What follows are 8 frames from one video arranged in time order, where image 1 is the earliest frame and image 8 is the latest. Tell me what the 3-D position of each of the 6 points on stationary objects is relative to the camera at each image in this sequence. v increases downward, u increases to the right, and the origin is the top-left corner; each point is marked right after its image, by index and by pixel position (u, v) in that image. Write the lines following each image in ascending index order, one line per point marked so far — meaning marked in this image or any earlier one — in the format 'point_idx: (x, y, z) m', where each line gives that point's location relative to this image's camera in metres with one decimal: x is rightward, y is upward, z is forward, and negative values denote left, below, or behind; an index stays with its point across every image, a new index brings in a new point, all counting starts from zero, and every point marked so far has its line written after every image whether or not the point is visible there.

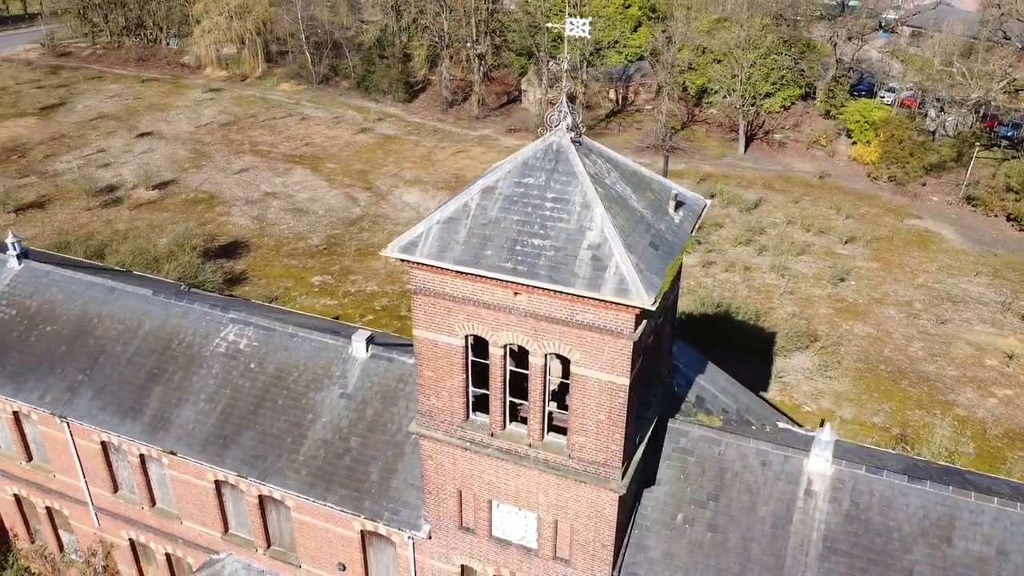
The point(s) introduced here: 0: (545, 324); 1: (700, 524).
0: (+0.4, -0.4, +9.6) m
1: (+2.6, -3.3, +11.4) m
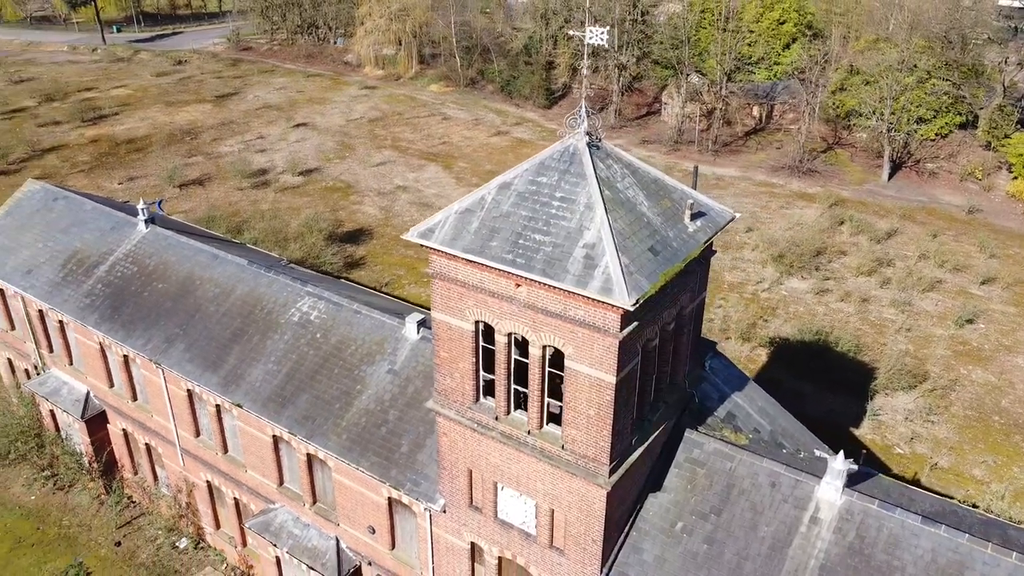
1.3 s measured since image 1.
0: (+0.4, -0.4, +10.1) m
1: (+2.6, -3.5, +11.5) m
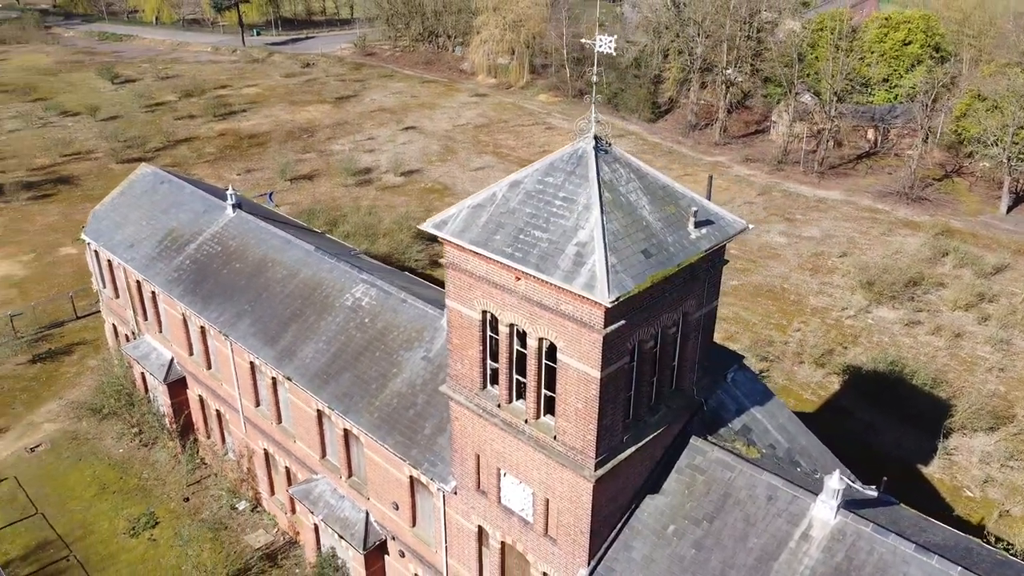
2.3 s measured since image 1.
0: (+0.3, -0.3, +10.6) m
1: (+2.5, -3.6, +11.6) m
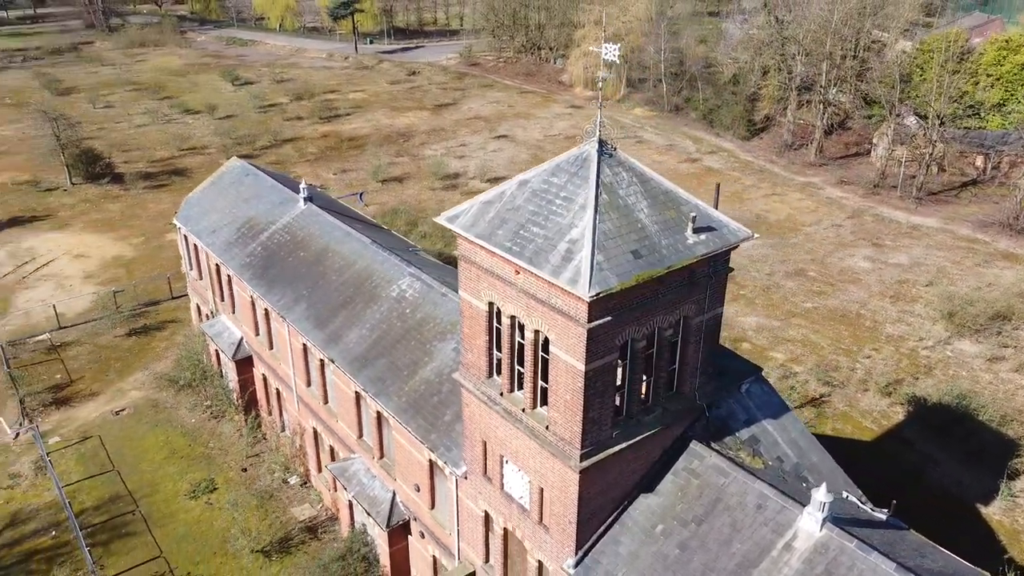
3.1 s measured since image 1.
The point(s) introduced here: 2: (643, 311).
0: (+0.3, -0.2, +11.1) m
1: (+2.3, -3.7, +11.8) m
2: (+1.8, -0.3, +10.9) m
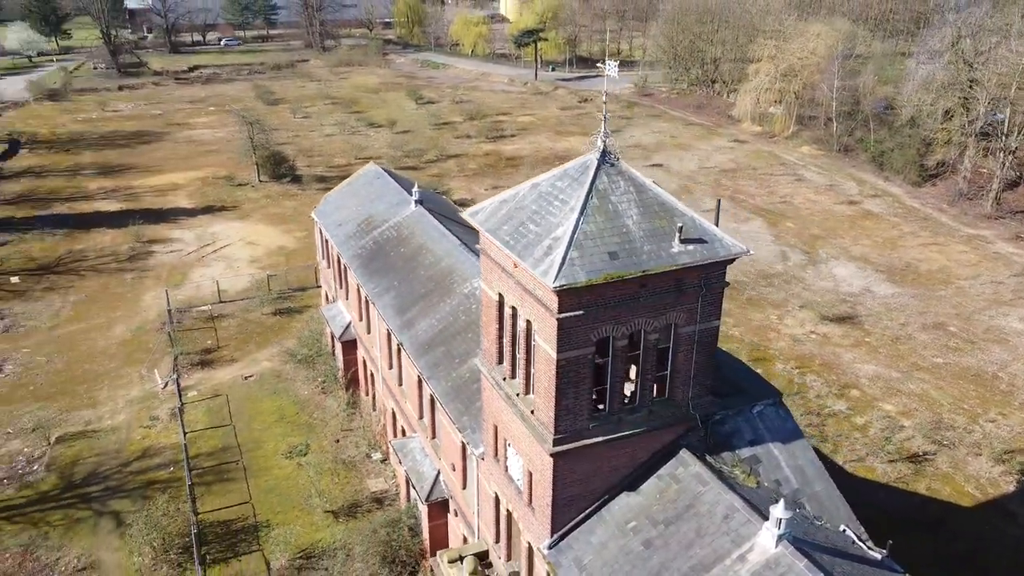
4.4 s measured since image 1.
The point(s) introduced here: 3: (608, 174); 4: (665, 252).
0: (+0.2, -0.1, +12.1) m
1: (+2.0, -3.8, +12.2) m
2: (+1.6, -0.3, +11.6) m
3: (+1.4, +1.7, +12.0) m
4: (+2.2, +0.5, +11.5) m
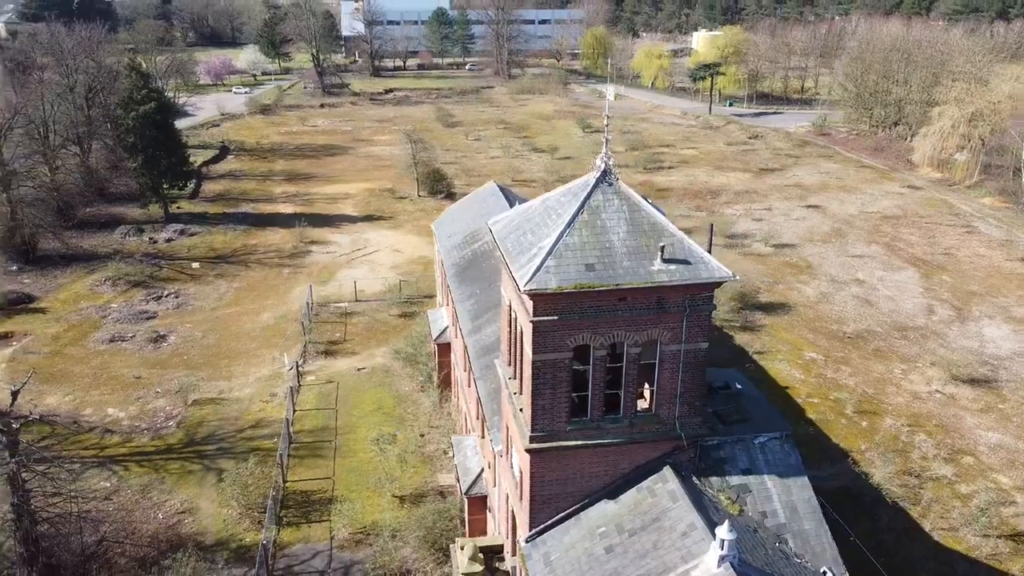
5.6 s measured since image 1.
0: (+0.1, -0.2, +13.0) m
1: (+1.5, -4.0, +12.7) m
2: (+1.3, -0.5, +12.2) m
3: (+1.5, +1.5, +12.7) m
4: (+2.0, +0.3, +12.1) m
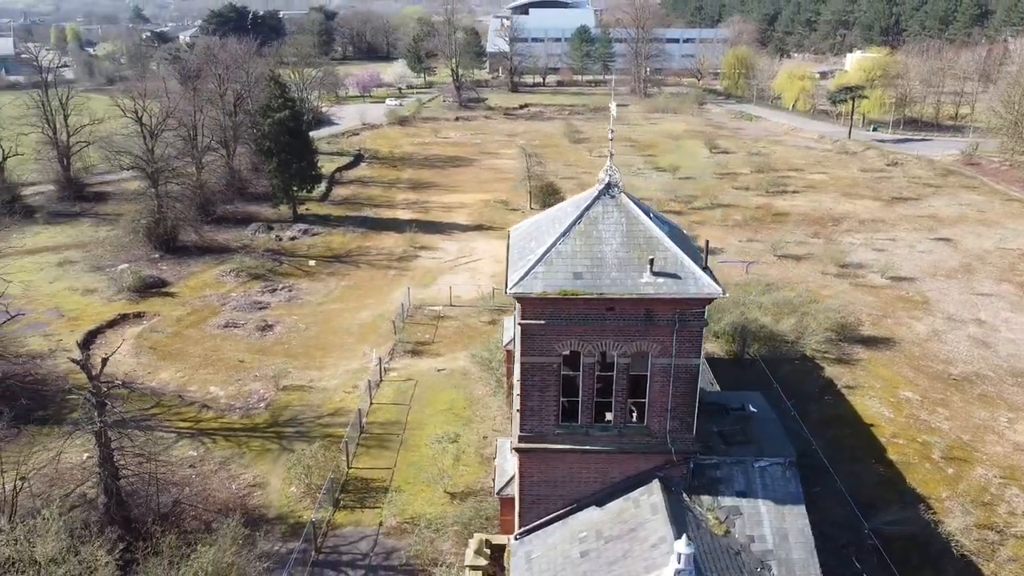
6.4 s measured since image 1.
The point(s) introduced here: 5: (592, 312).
0: (+0.1, -0.2, +13.6) m
1: (+1.2, -4.1, +12.9) m
2: (+1.1, -0.6, +12.6) m
3: (+1.5, +1.3, +13.0) m
4: (+1.8, +0.1, +12.3) m
5: (+1.2, -0.4, +12.5) m
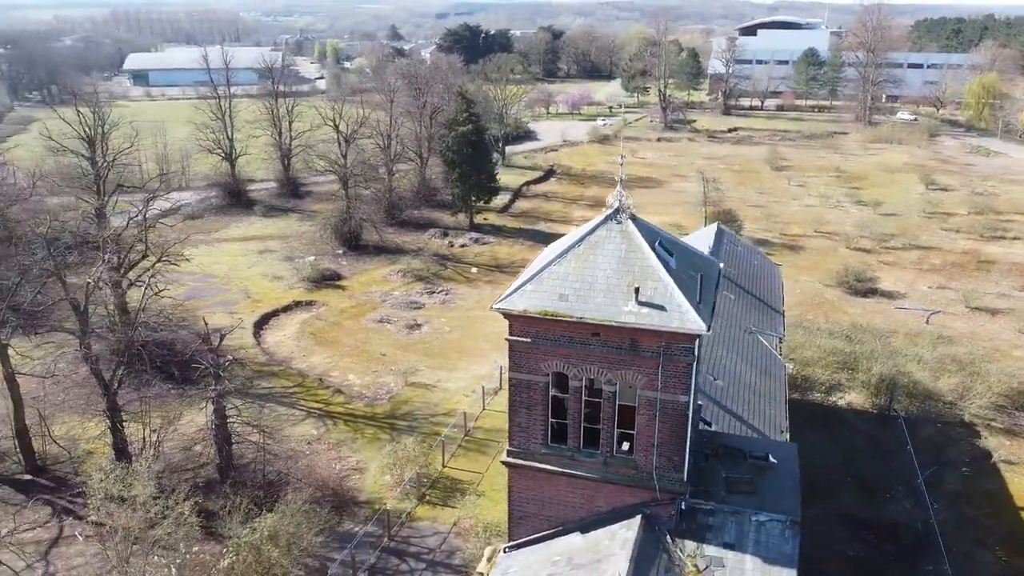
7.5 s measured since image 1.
0: (+0.2, -0.5, +13.8) m
1: (+0.7, -4.5, +12.8) m
2: (+0.9, -1.0, +12.6) m
3: (+1.5, +0.9, +12.9) m
4: (+1.6, -0.3, +12.1) m
5: (+1.0, -0.8, +12.4) m
